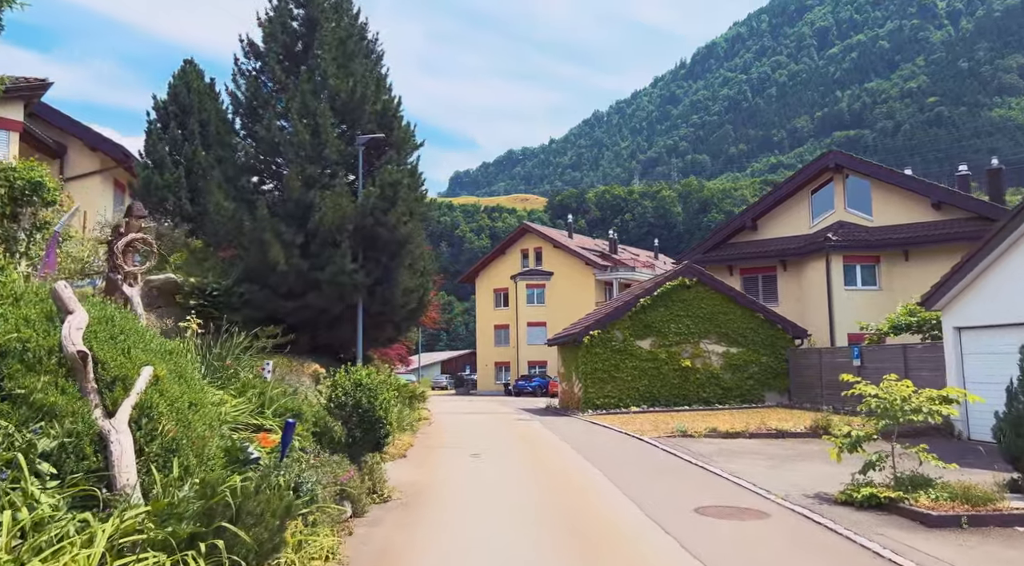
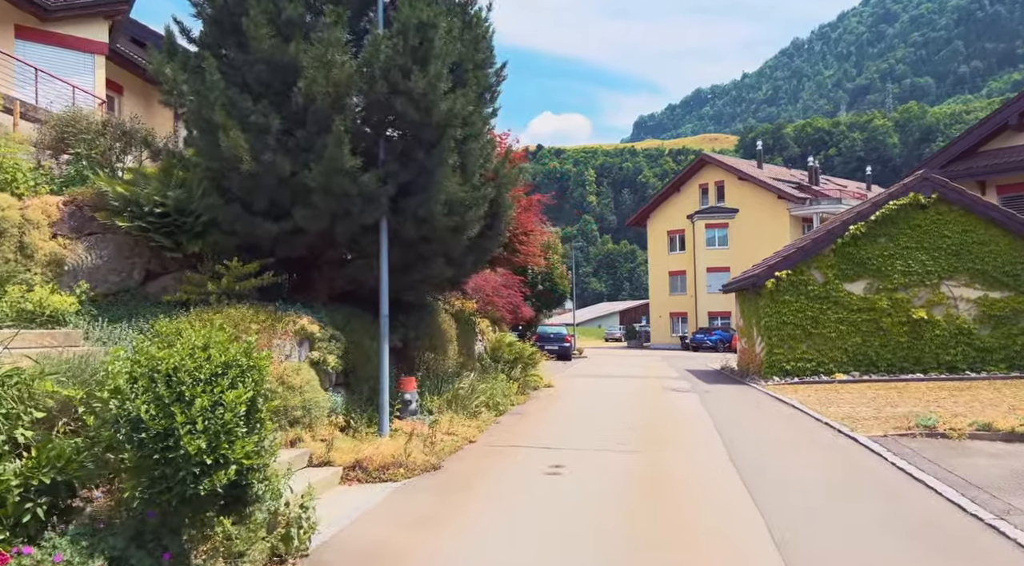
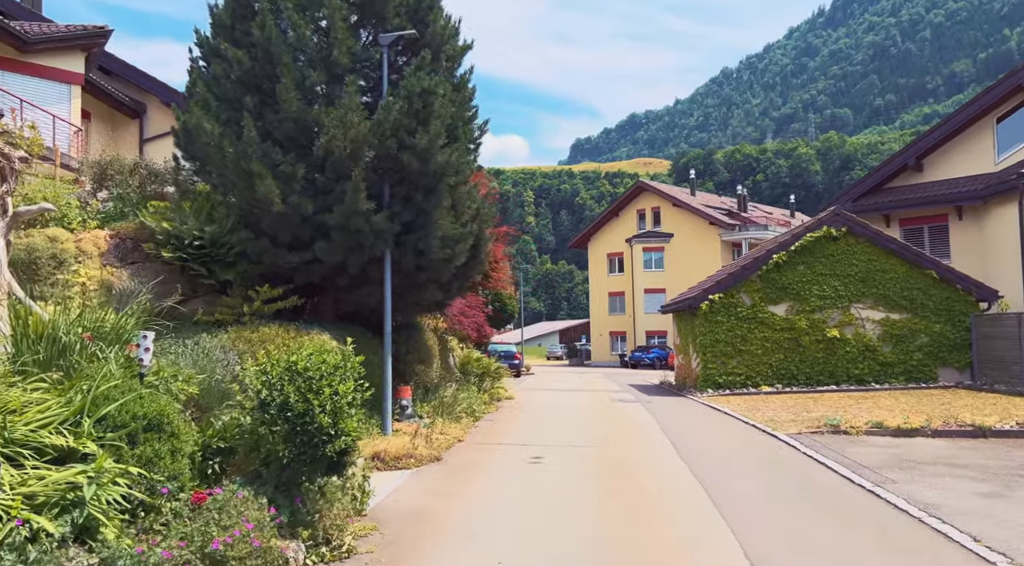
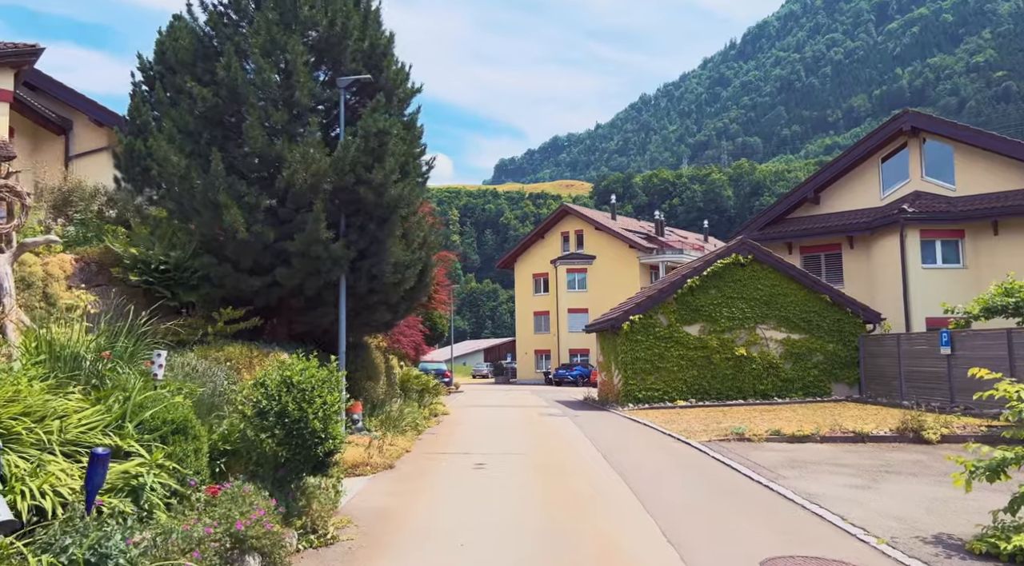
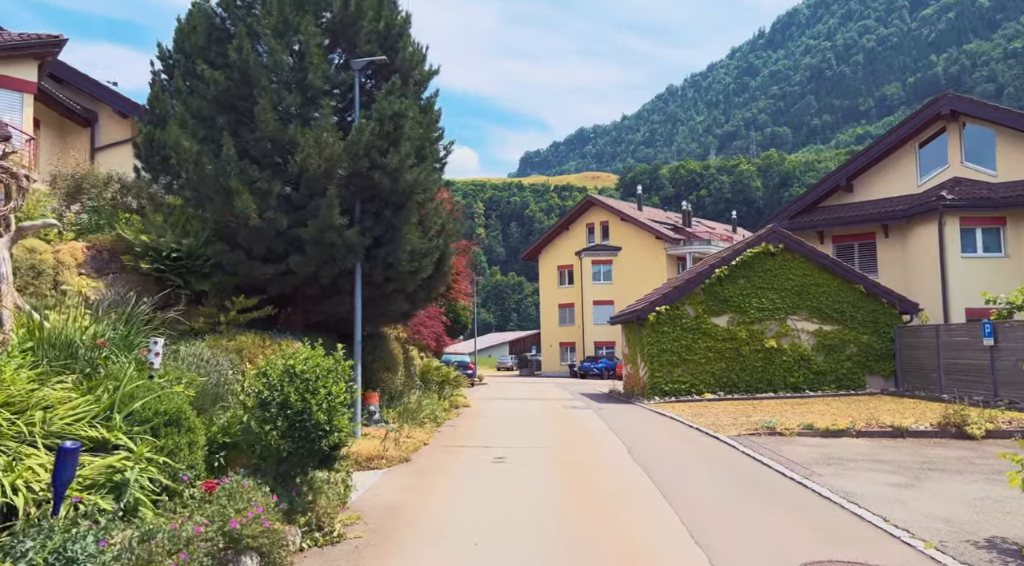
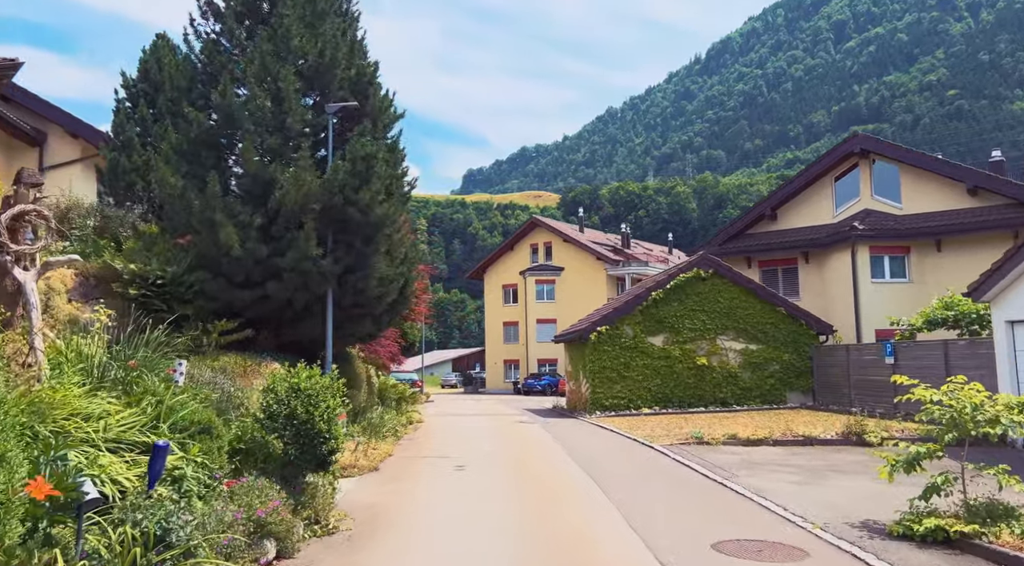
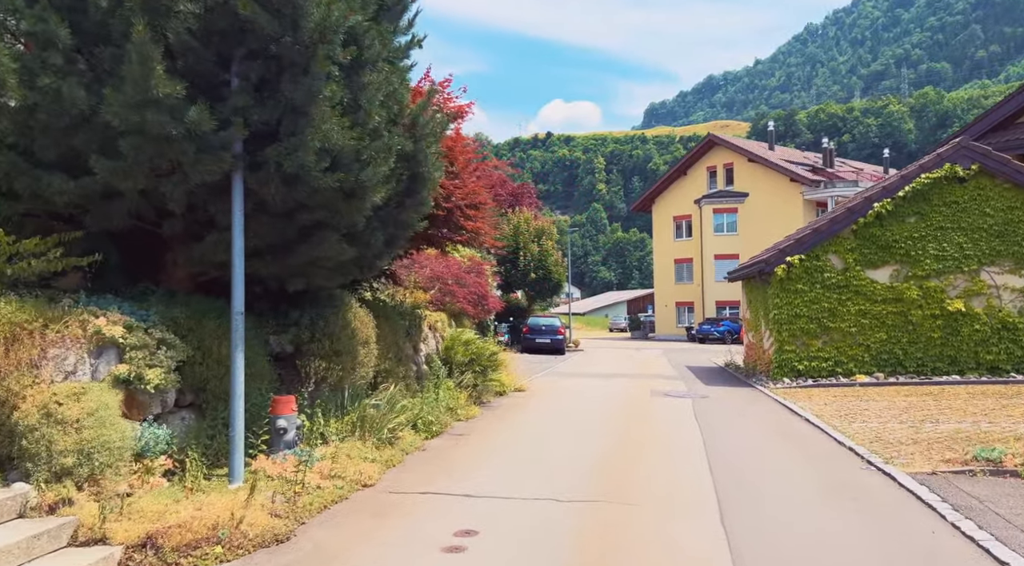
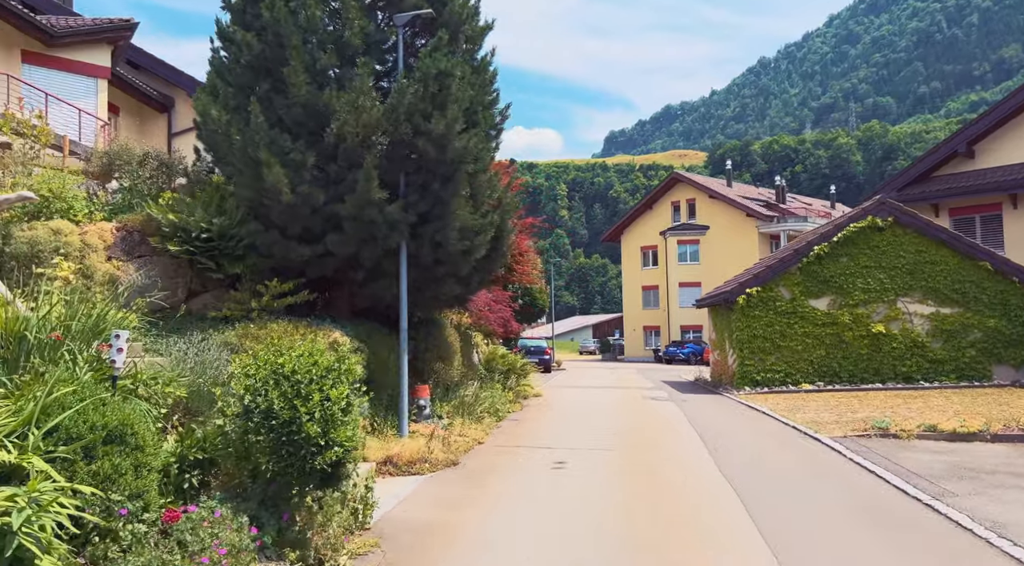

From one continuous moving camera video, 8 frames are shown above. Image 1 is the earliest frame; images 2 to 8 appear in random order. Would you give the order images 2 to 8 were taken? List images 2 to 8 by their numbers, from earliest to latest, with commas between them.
6, 4, 5, 3, 8, 2, 7
